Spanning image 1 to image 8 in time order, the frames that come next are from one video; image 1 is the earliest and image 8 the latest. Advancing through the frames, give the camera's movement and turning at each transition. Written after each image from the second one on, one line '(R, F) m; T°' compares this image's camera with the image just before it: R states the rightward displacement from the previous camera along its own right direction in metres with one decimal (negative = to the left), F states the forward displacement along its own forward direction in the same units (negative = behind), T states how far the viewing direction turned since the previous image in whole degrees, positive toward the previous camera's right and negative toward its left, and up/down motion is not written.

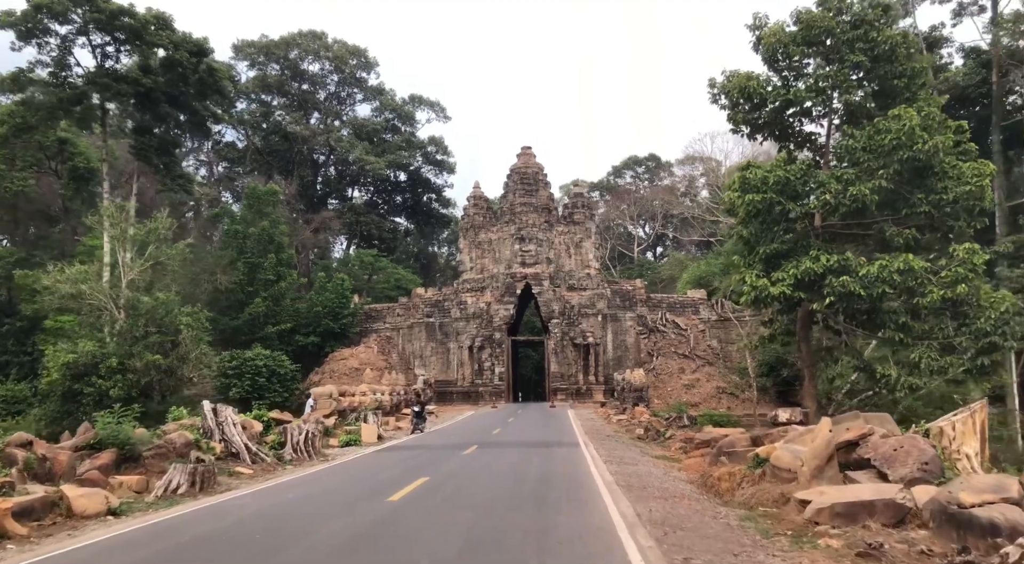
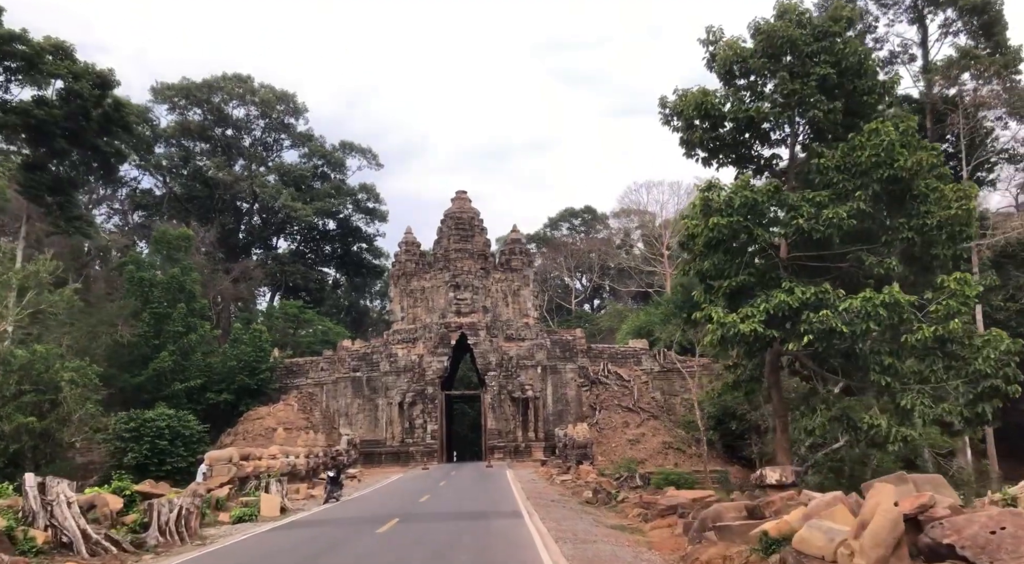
(+0.1, +2.0) m; +5°
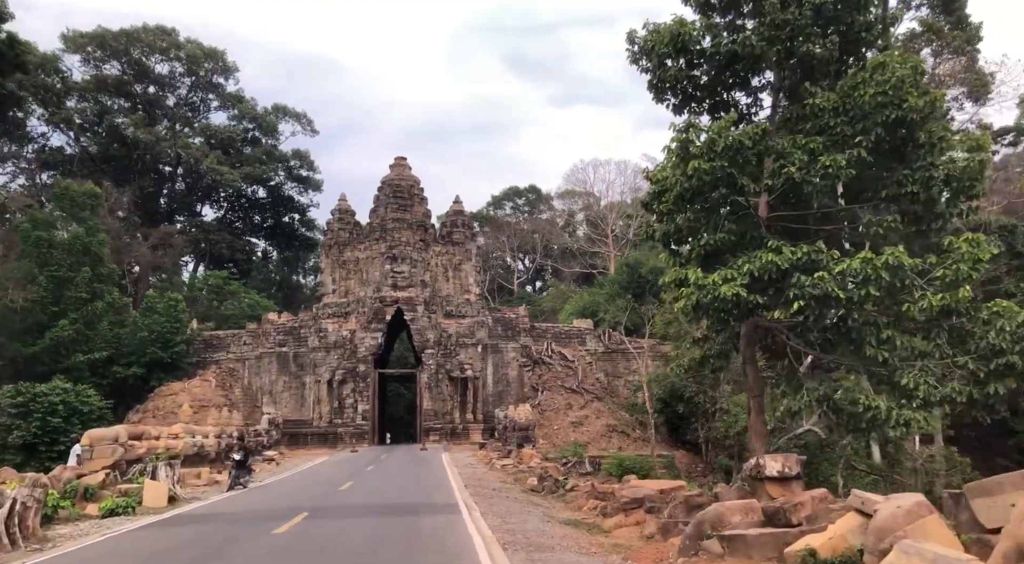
(0.0, +1.8) m; +5°
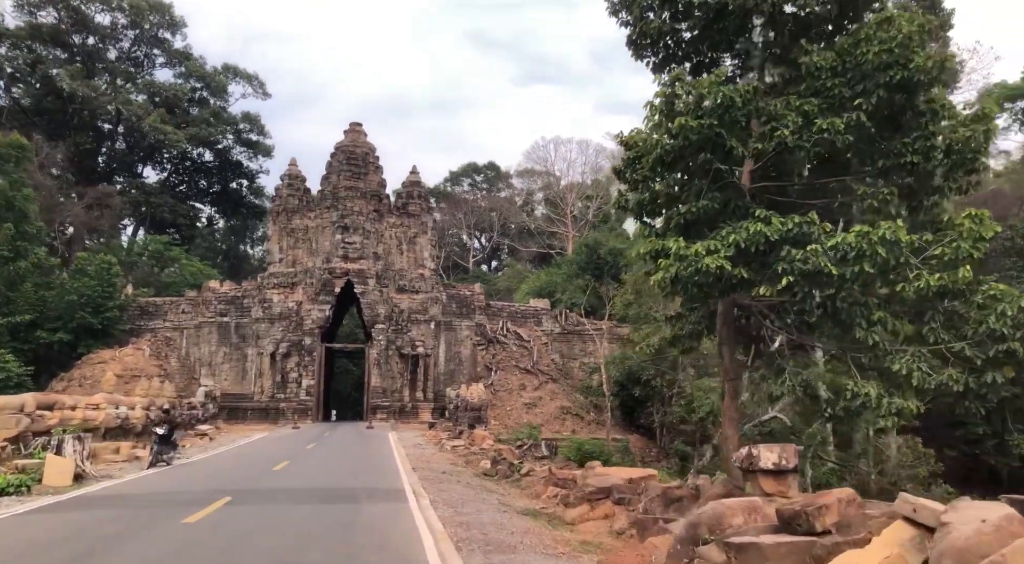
(-0.1, +1.0) m; +4°
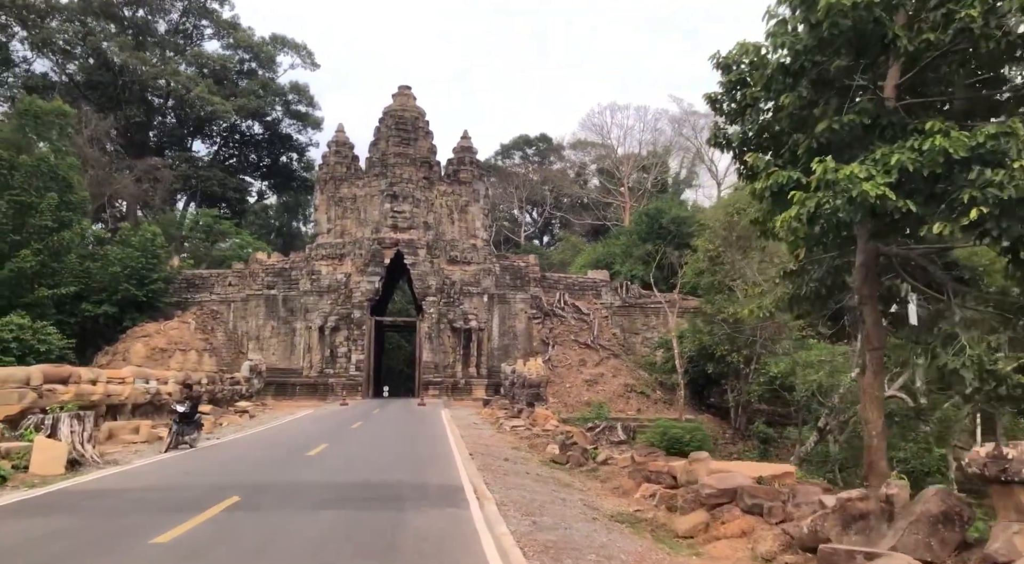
(-0.3, +1.9) m; -4°
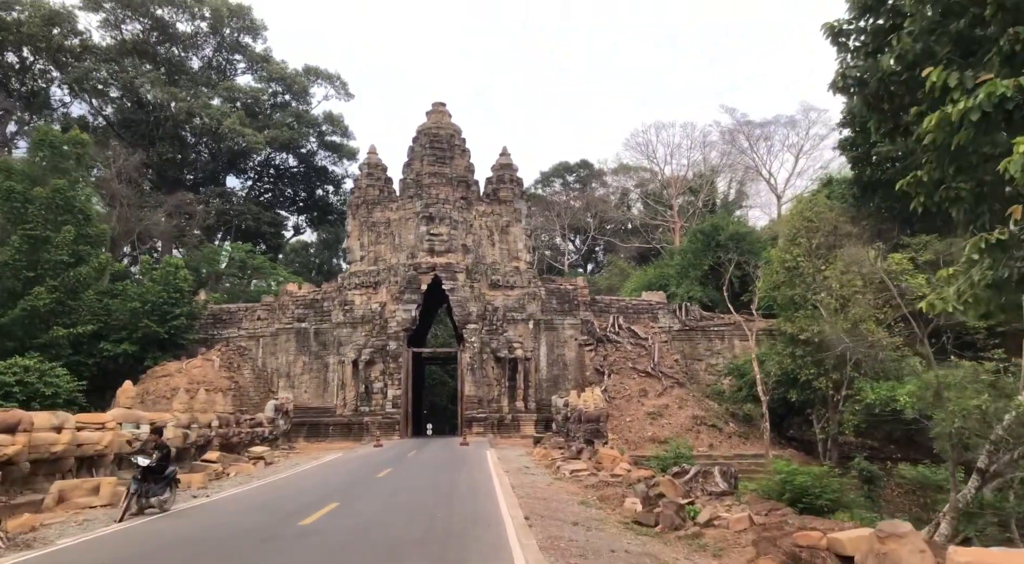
(-0.2, +2.6) m; -3°
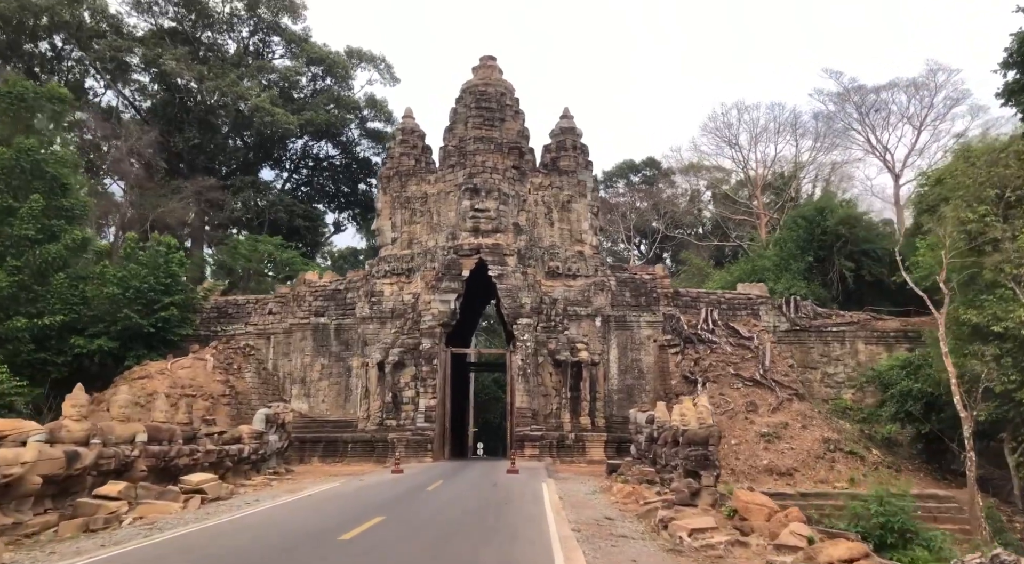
(-0.2, +5.5) m; -4°
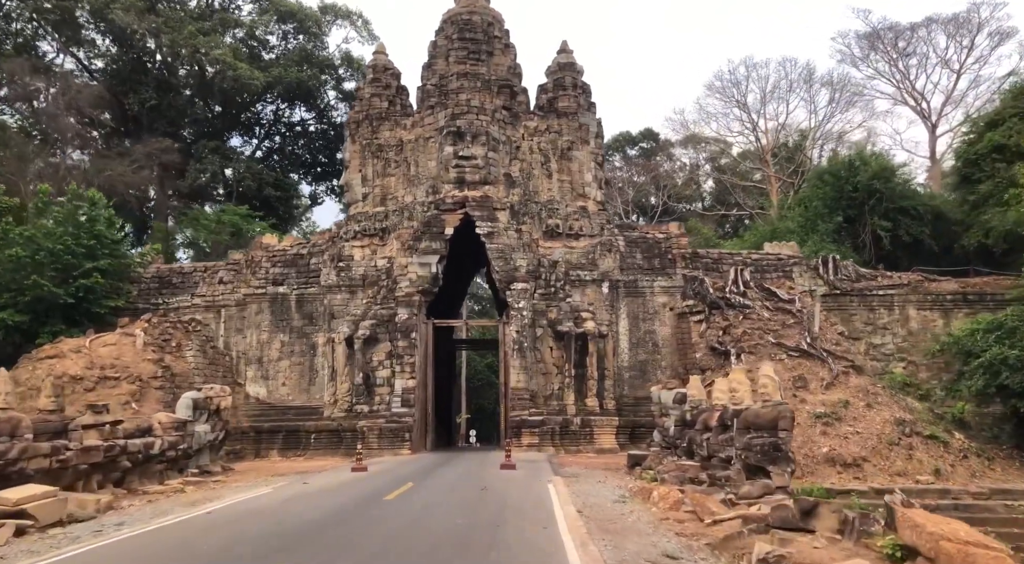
(0.0, +3.5) m; +1°
